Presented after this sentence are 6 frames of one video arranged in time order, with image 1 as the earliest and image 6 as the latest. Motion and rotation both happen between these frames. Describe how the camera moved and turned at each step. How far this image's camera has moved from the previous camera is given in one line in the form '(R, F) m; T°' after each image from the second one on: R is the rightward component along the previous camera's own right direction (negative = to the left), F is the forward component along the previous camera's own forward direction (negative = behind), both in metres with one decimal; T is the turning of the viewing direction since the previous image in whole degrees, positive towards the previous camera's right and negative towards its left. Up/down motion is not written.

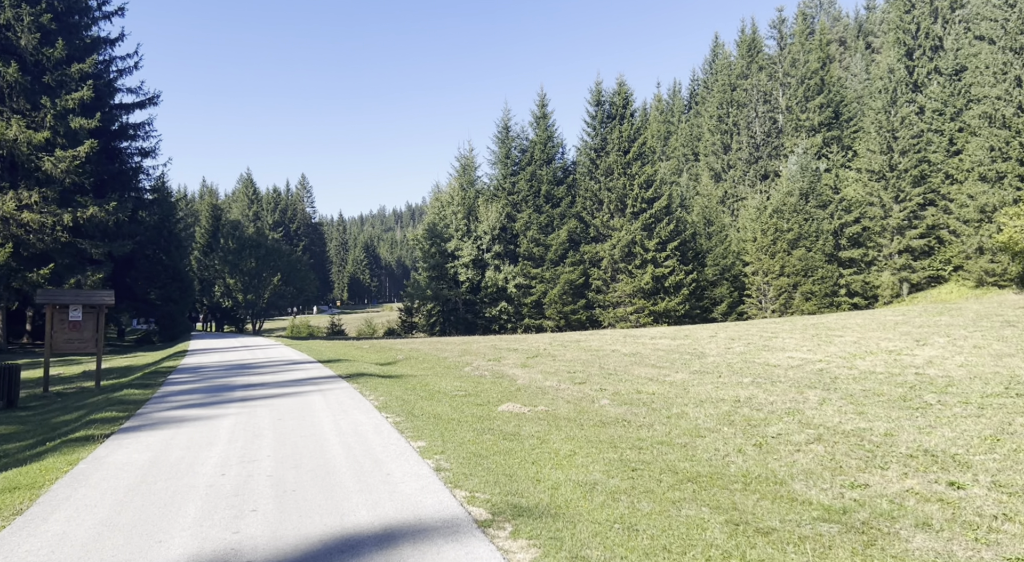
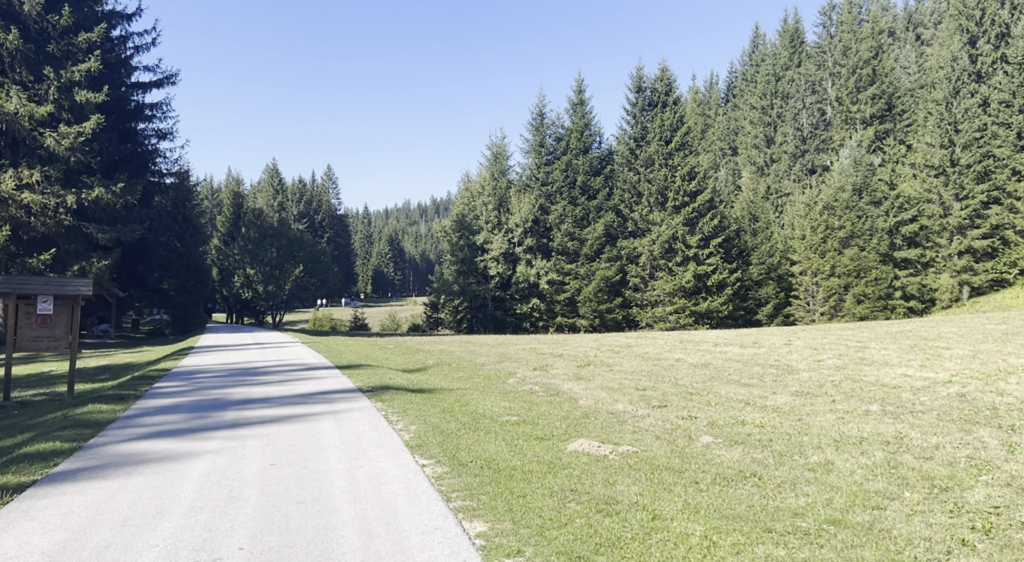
(-0.8, +3.2) m; -2°
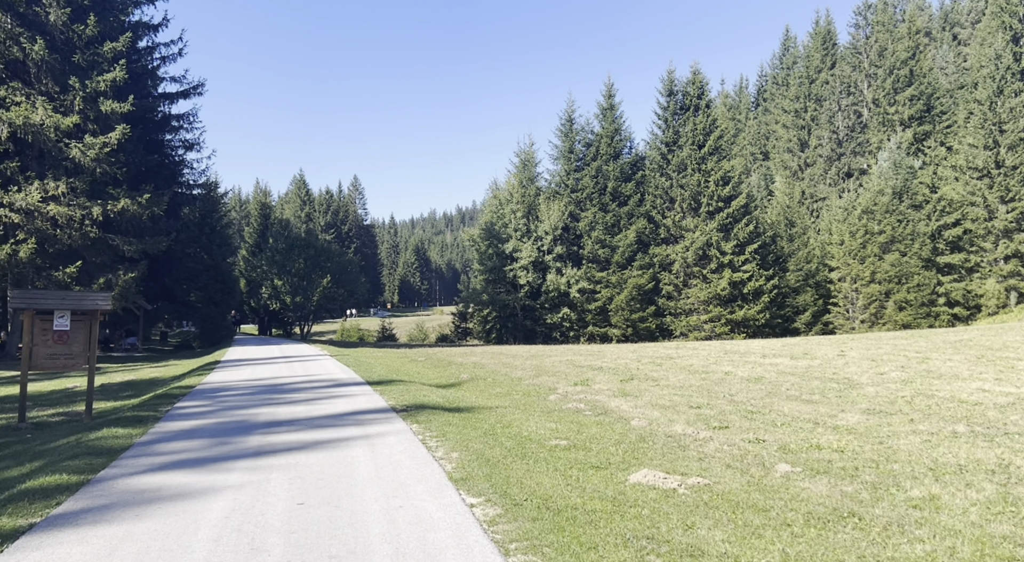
(-0.3, +1.0) m; -2°
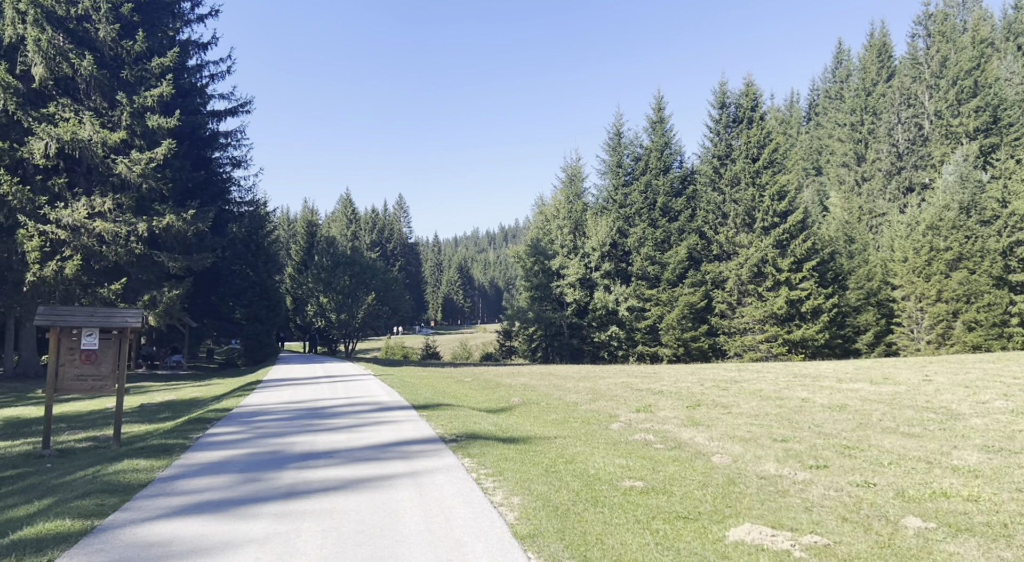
(-0.3, +1.3) m; -4°
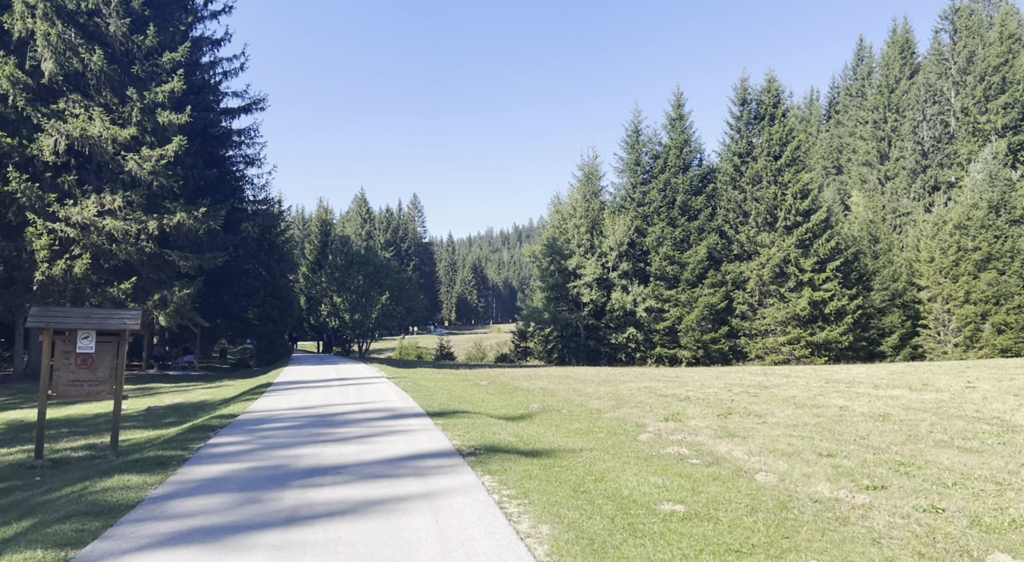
(-0.1, +0.9) m; -1°
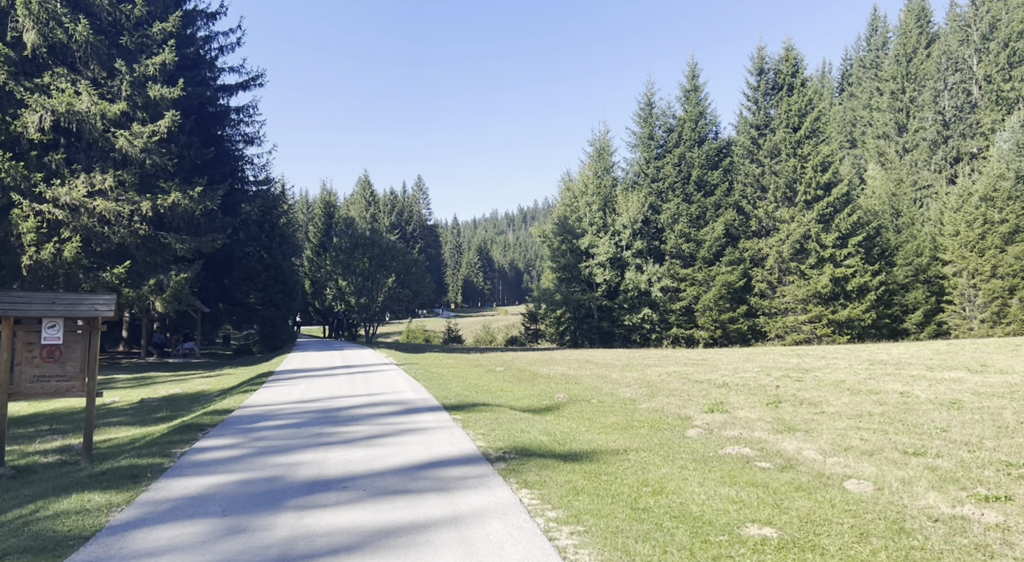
(-0.4, +1.6) m; 0°
